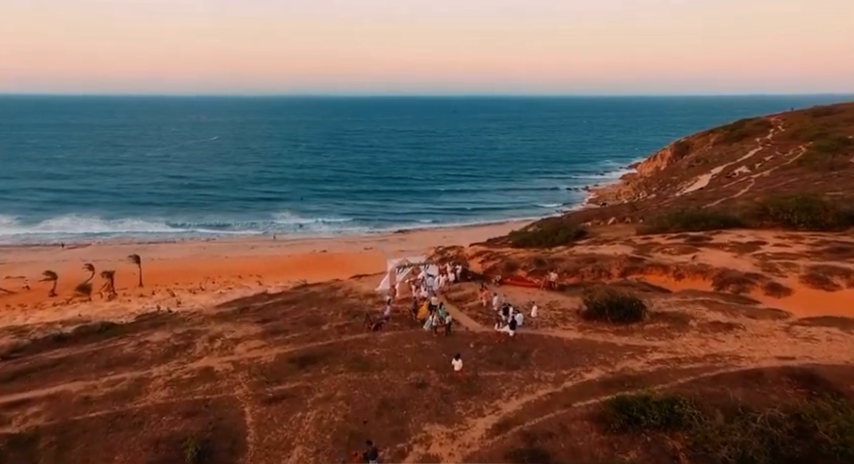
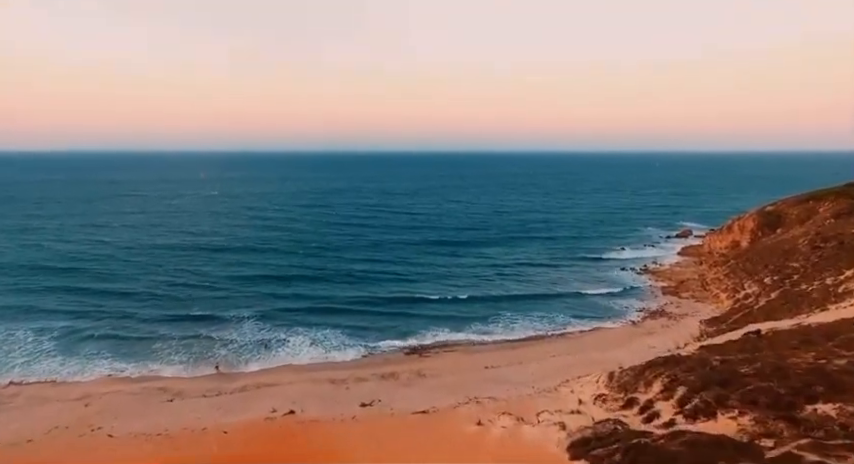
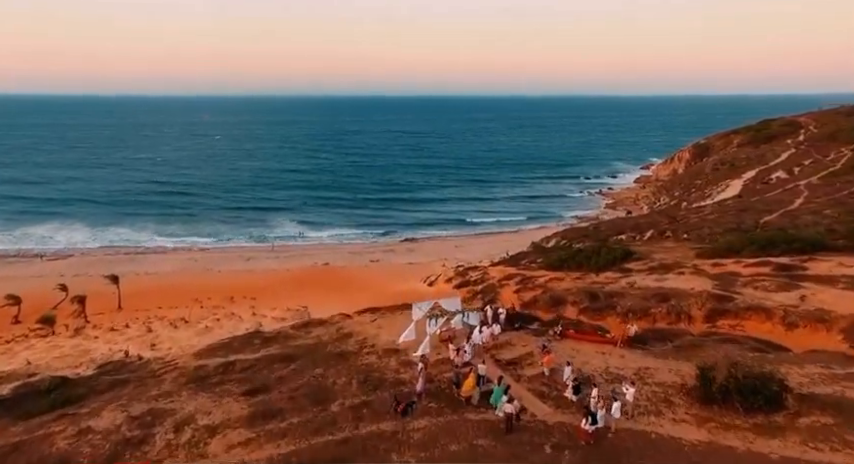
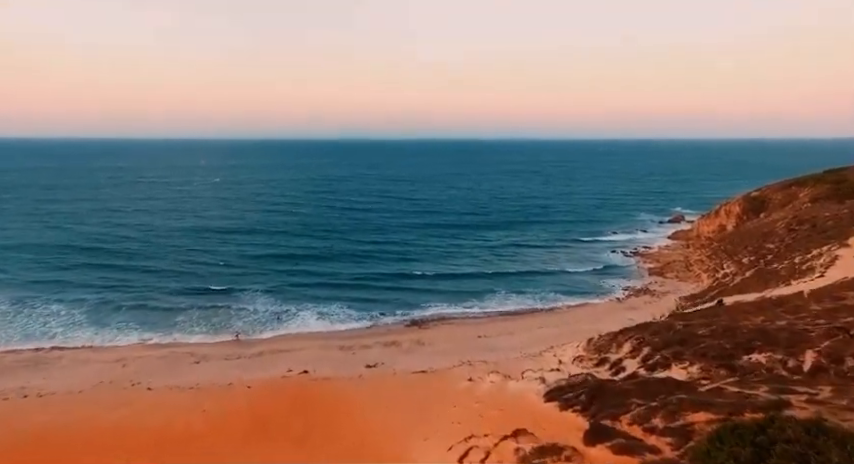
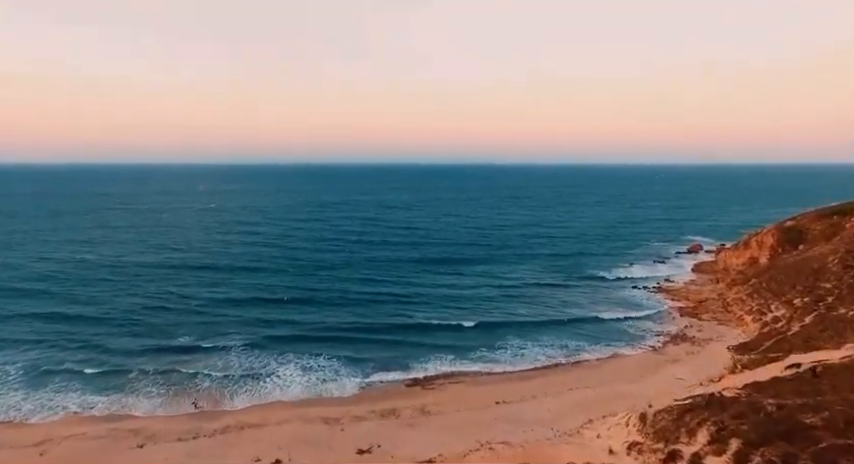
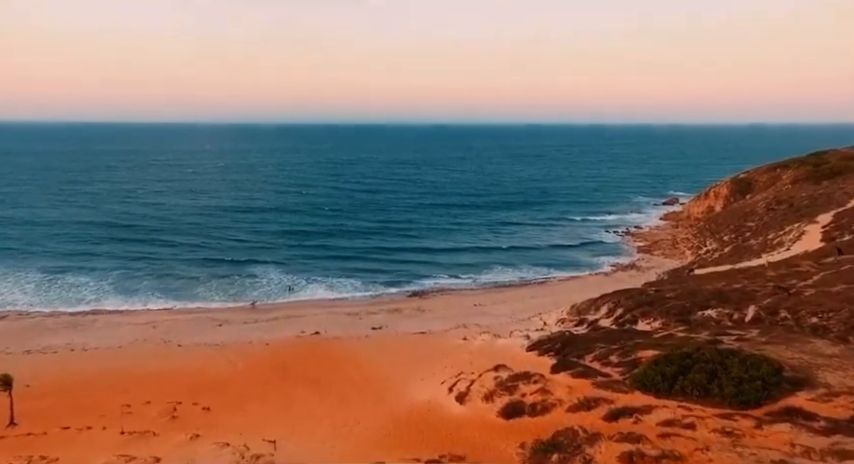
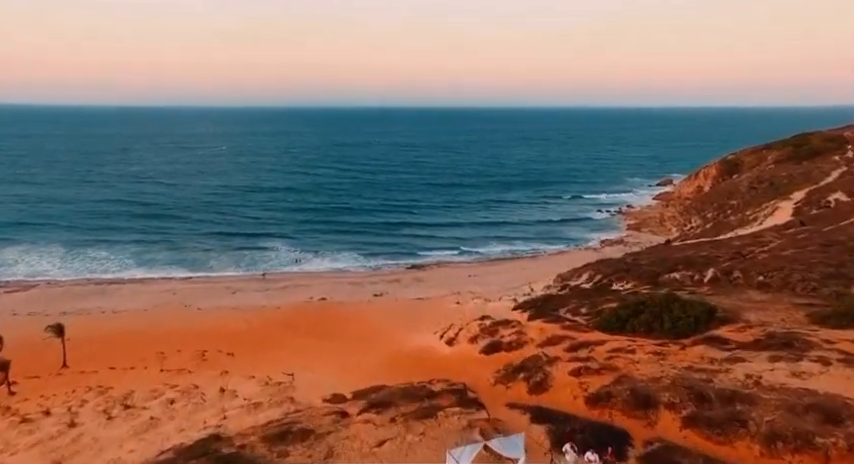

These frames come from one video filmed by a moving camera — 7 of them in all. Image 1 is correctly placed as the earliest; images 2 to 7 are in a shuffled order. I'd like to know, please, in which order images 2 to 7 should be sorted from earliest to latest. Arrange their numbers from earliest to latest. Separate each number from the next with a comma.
3, 7, 6, 4, 2, 5
